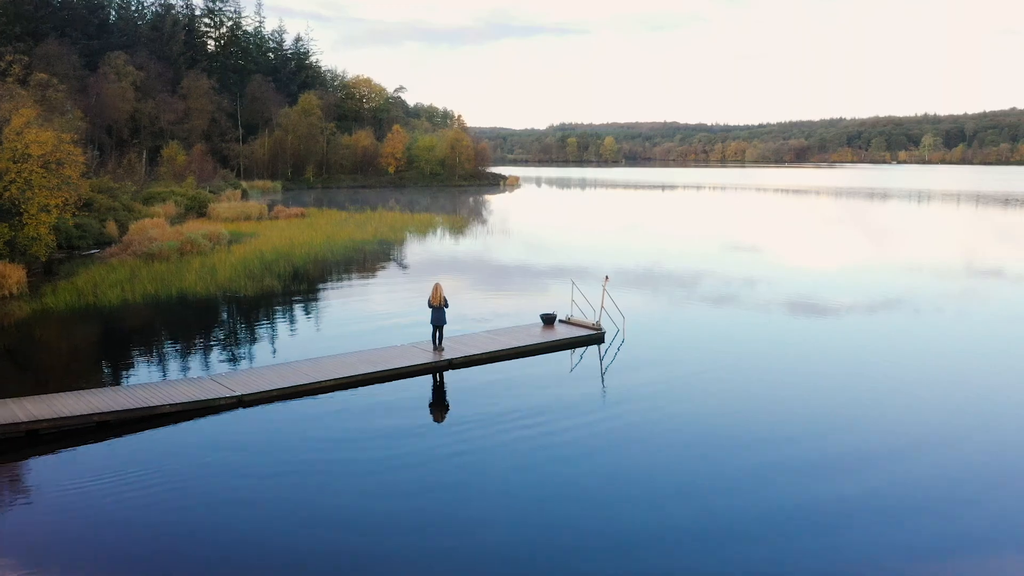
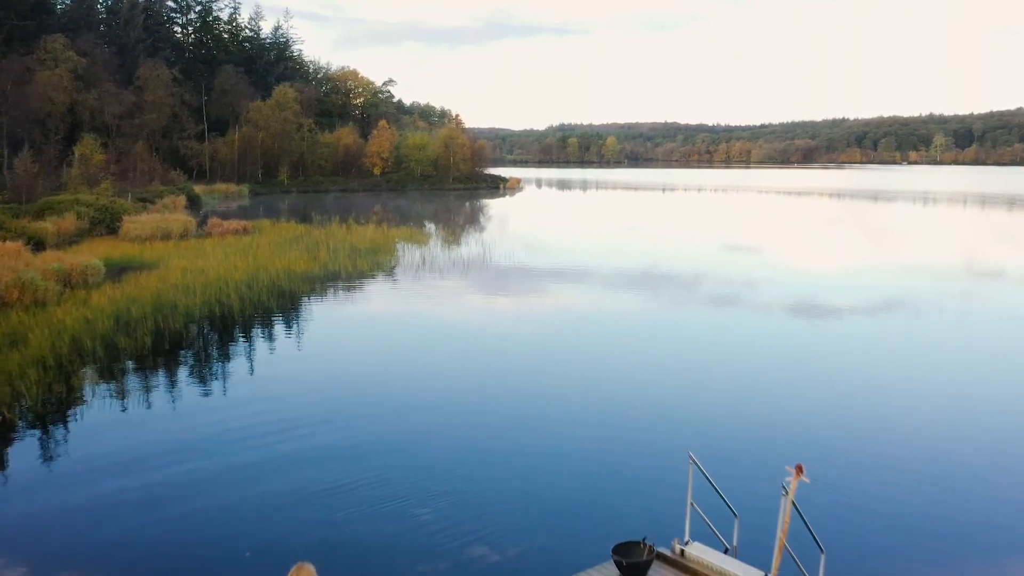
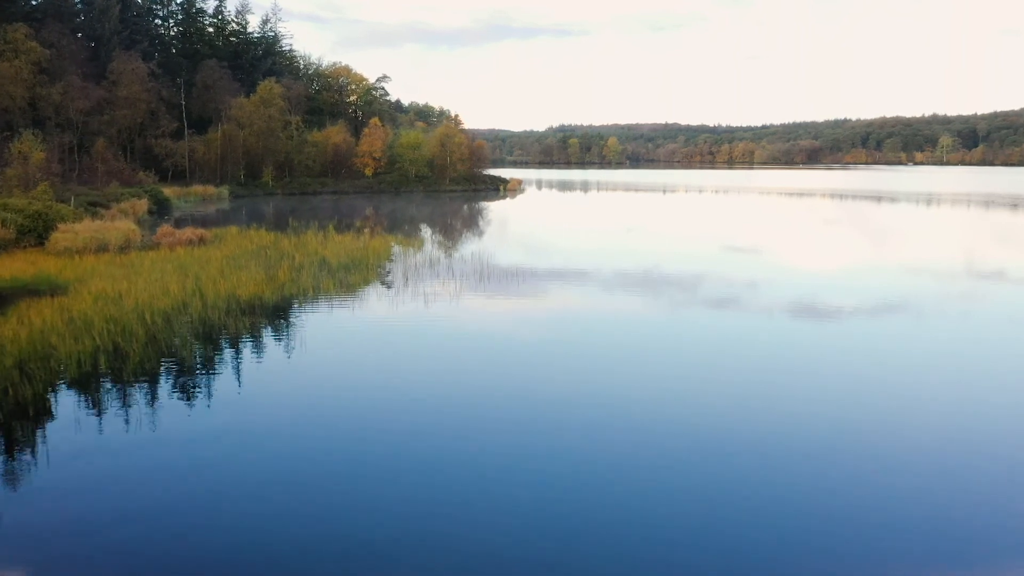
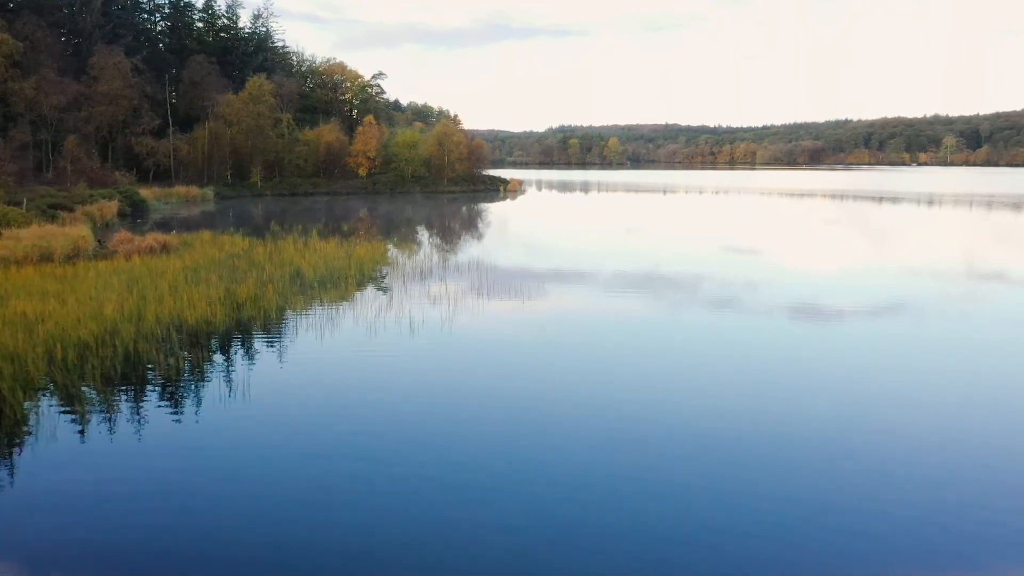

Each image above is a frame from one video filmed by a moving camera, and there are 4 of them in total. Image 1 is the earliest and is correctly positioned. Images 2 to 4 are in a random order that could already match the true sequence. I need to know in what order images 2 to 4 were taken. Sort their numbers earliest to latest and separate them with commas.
2, 3, 4
